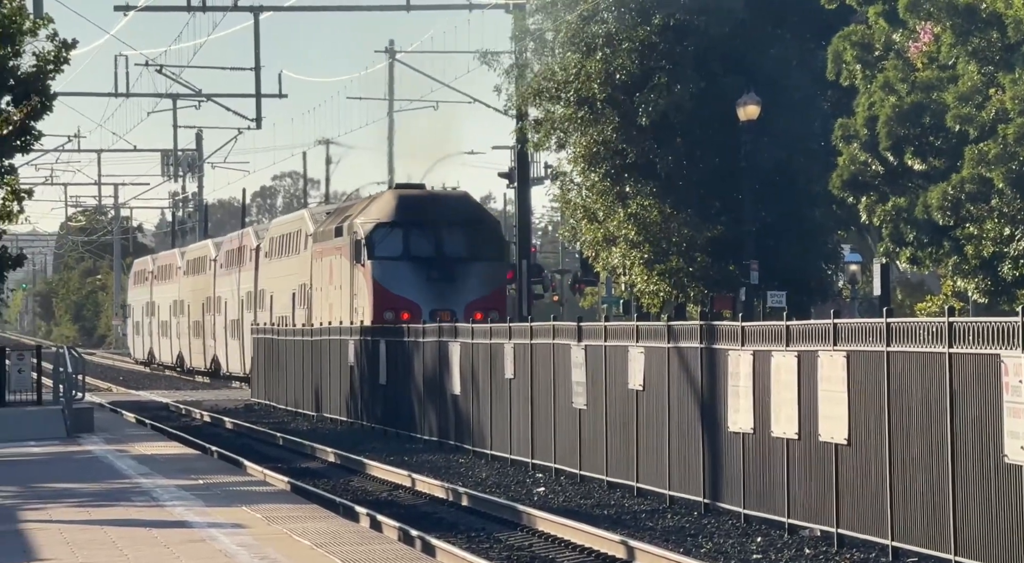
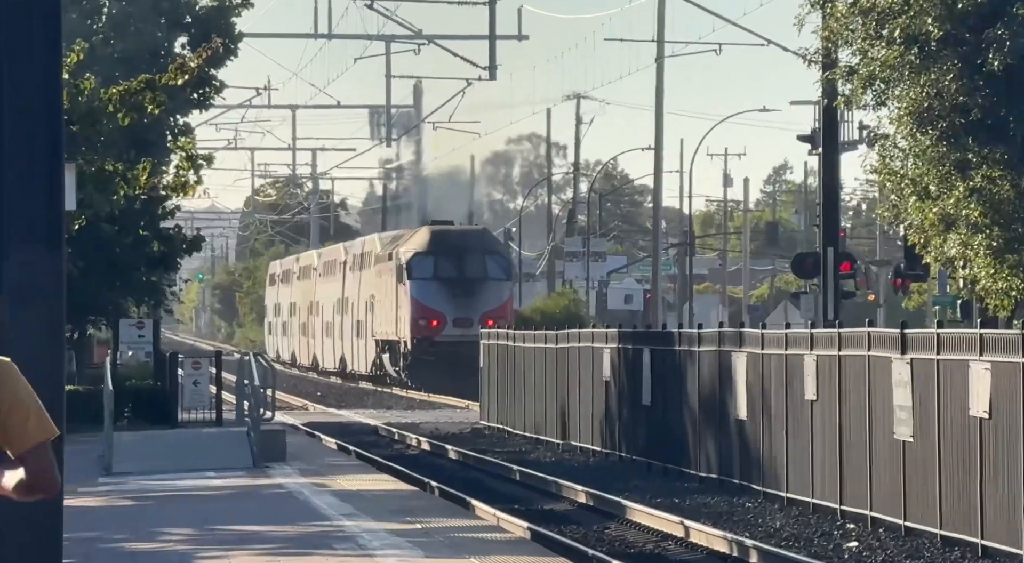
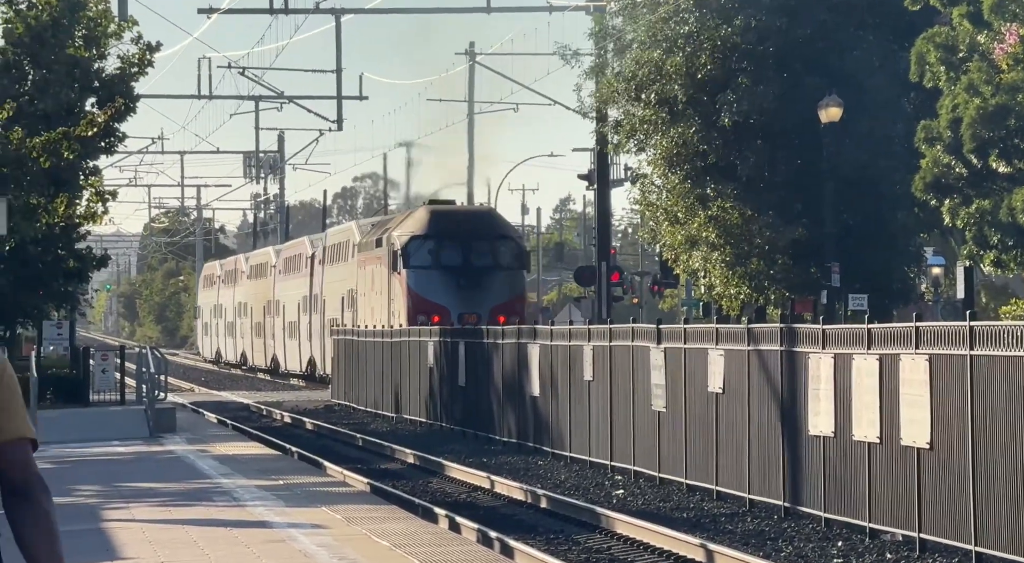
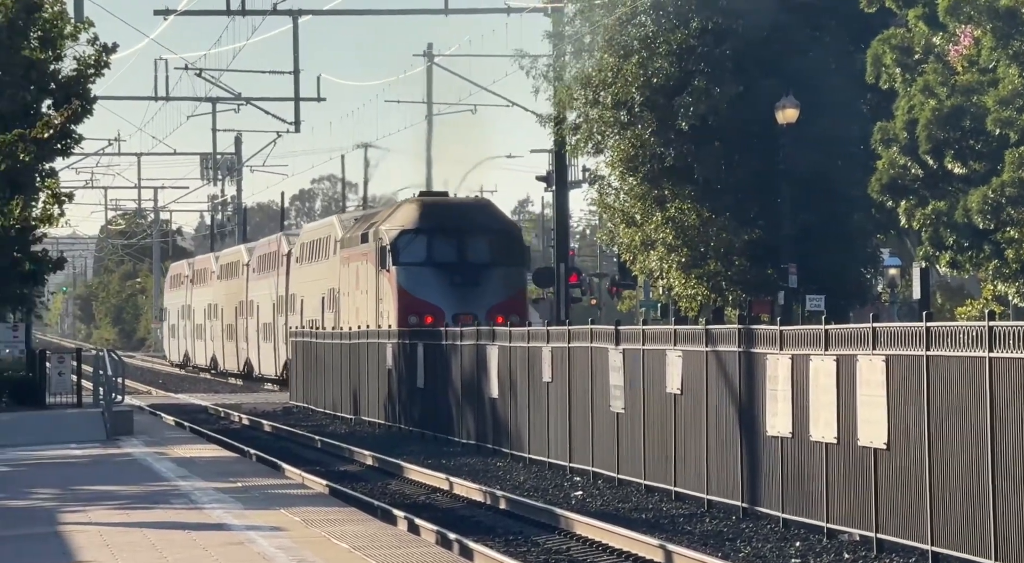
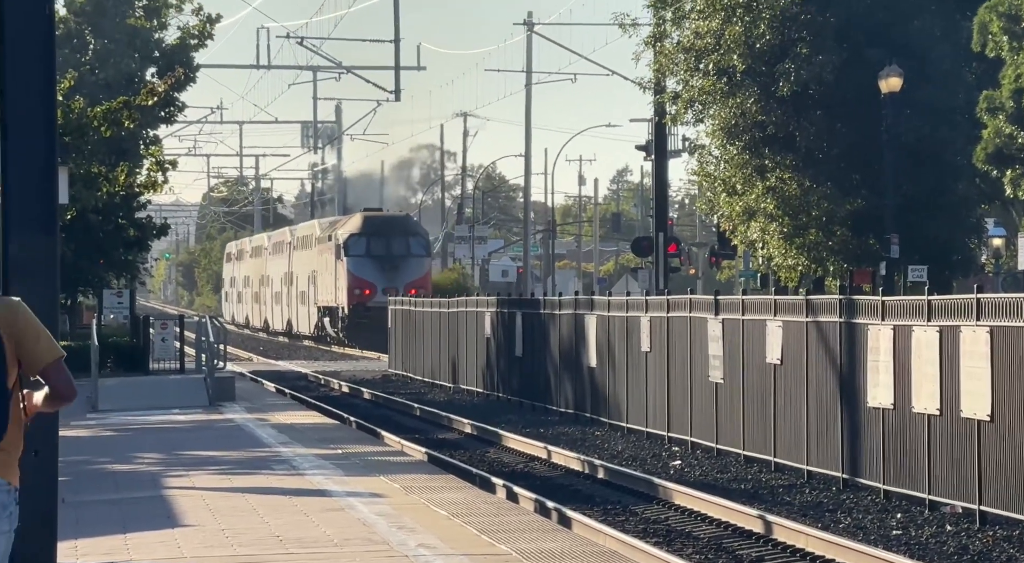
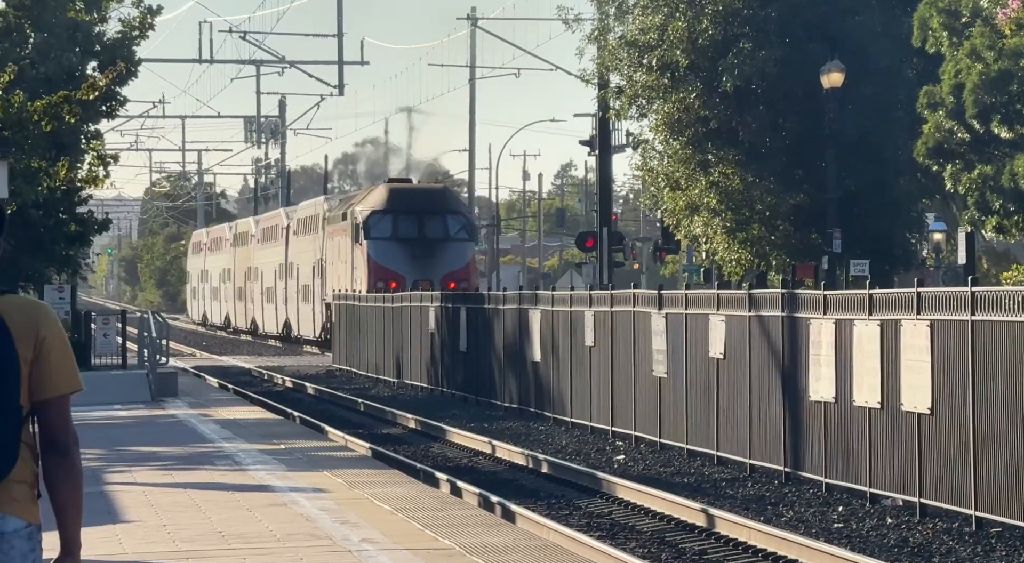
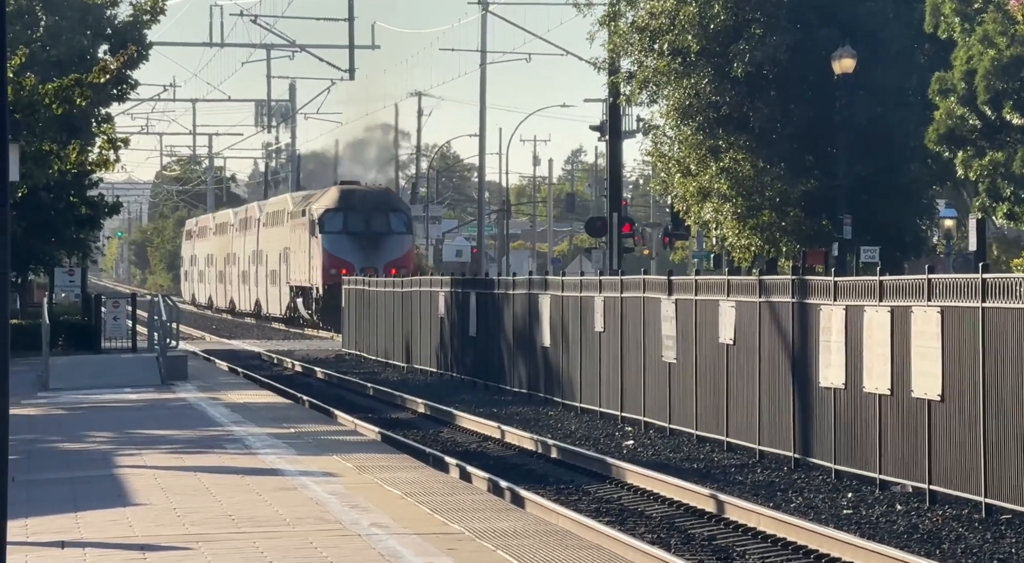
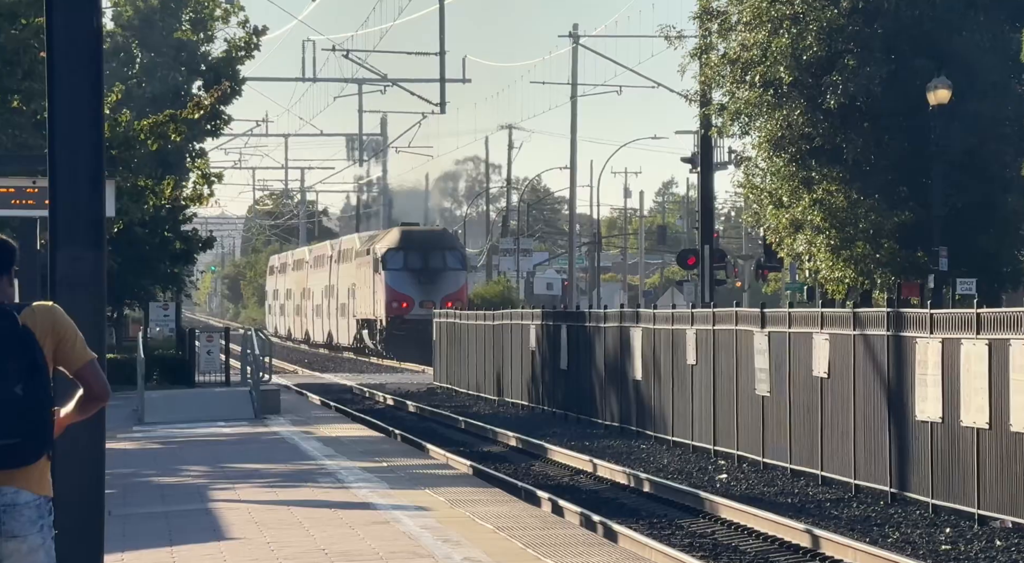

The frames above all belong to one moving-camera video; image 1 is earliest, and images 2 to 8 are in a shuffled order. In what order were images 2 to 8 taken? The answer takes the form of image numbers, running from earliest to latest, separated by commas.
4, 3, 6, 7, 5, 8, 2
